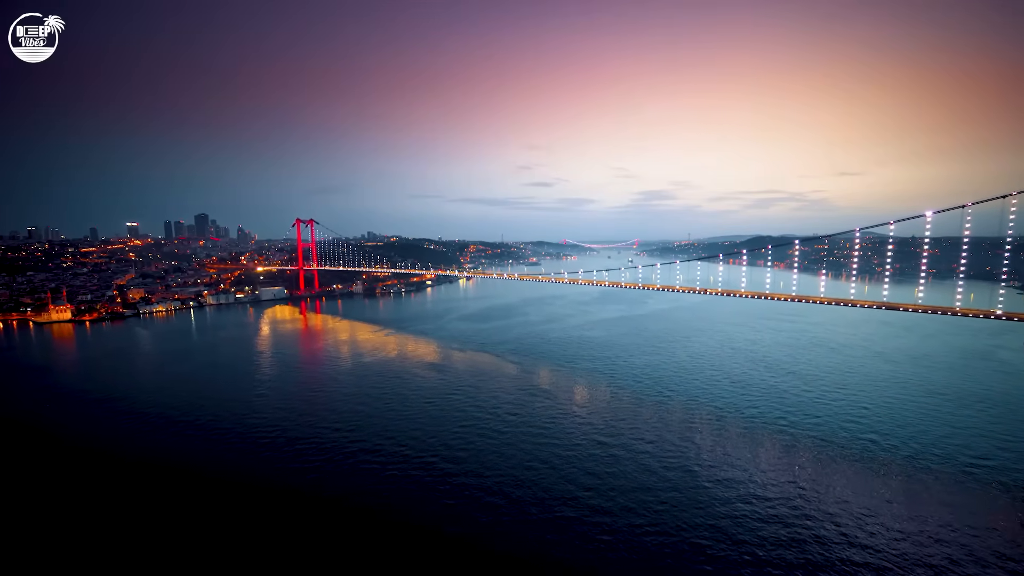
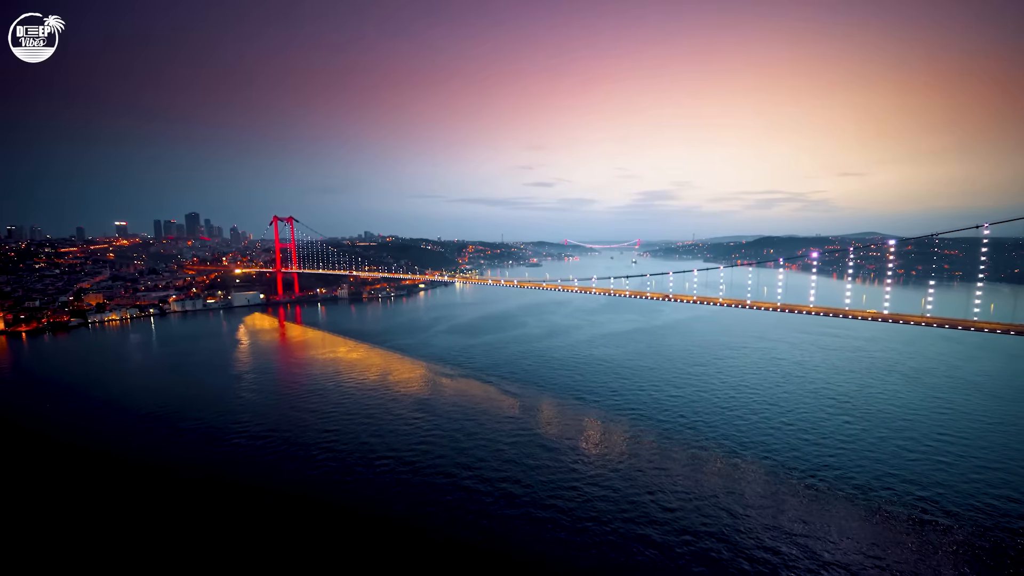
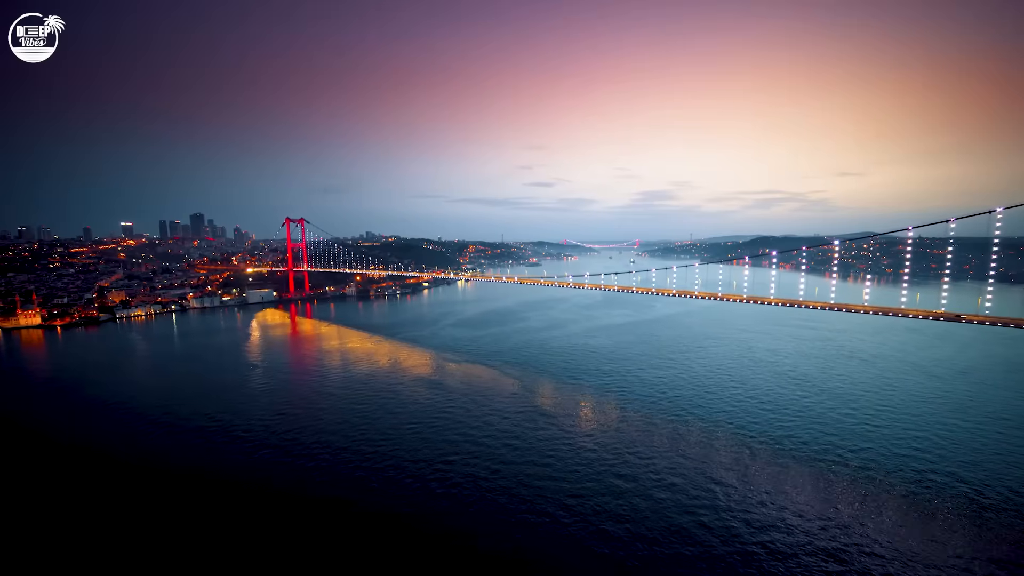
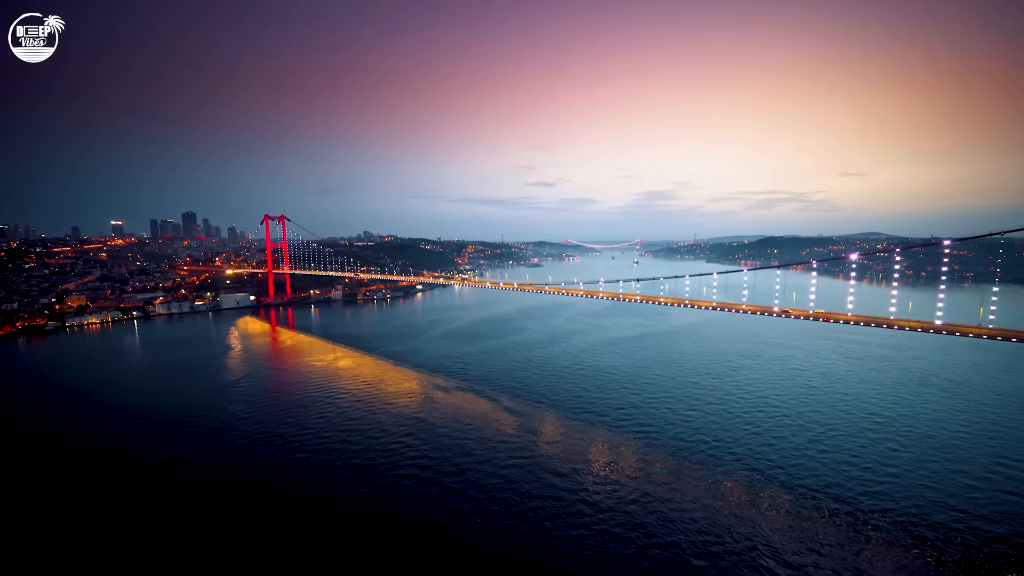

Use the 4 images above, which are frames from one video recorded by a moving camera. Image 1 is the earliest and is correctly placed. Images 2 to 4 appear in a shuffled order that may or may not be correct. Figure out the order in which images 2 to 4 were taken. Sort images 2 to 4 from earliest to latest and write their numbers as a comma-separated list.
3, 2, 4
